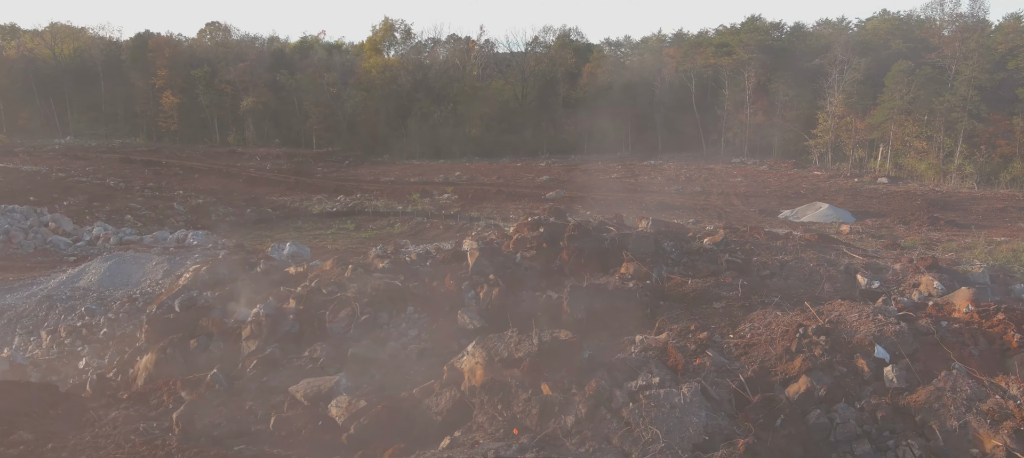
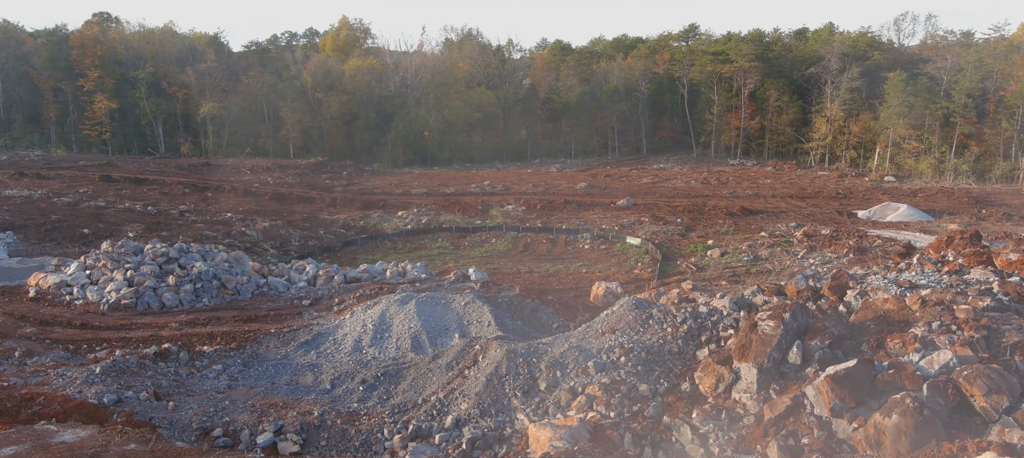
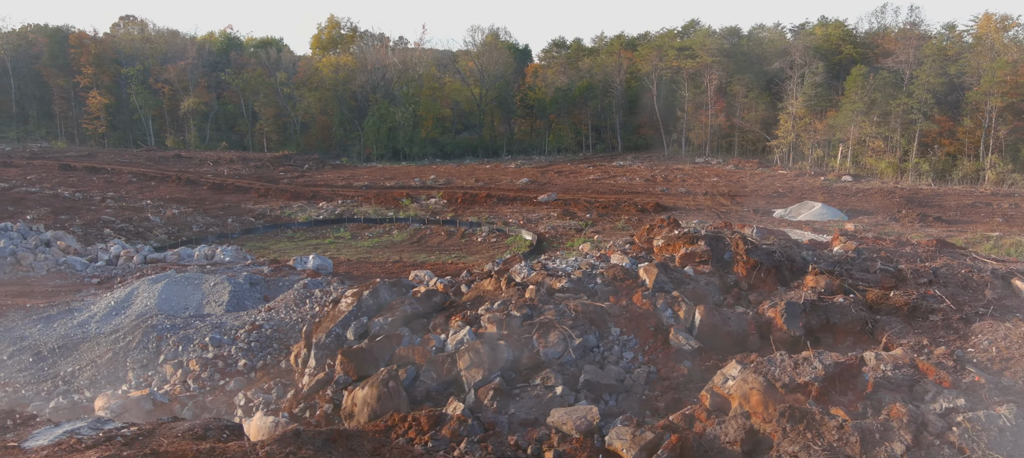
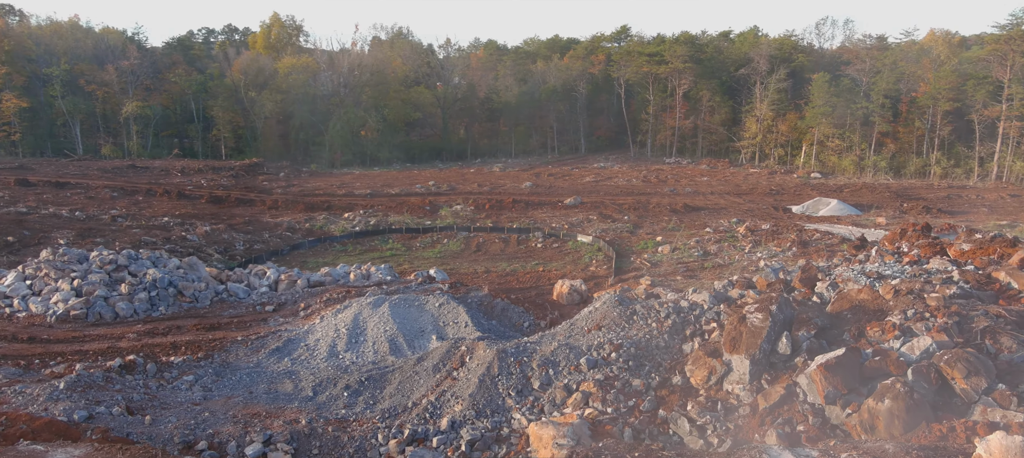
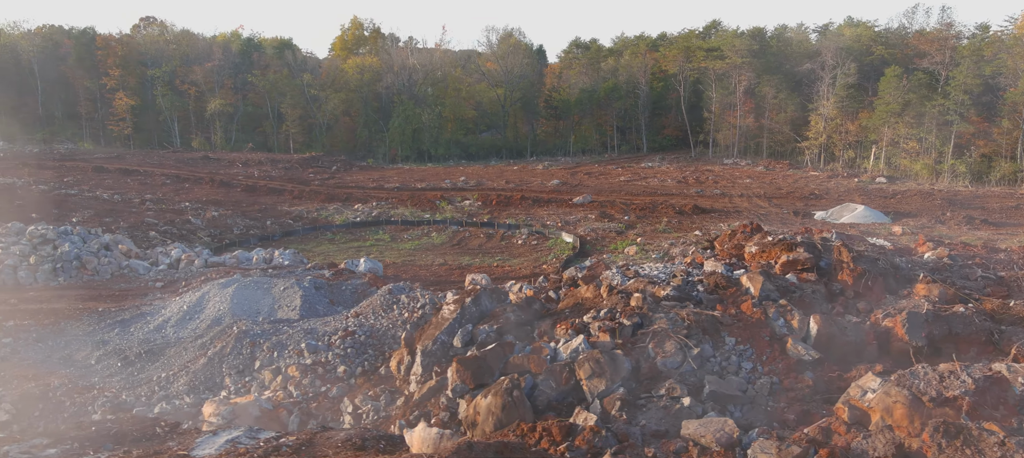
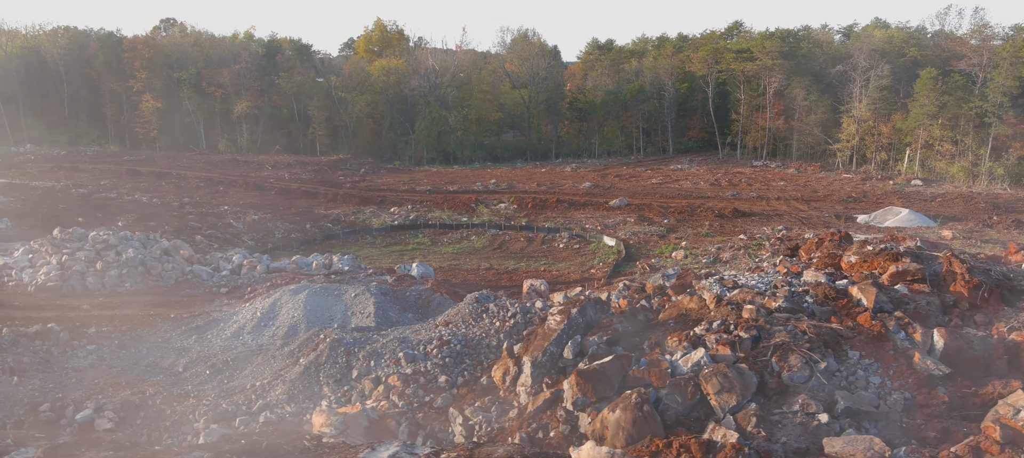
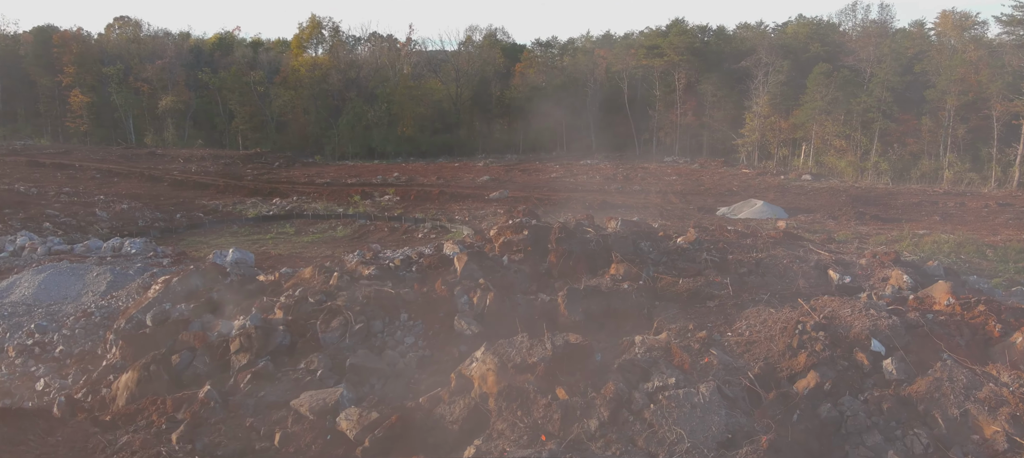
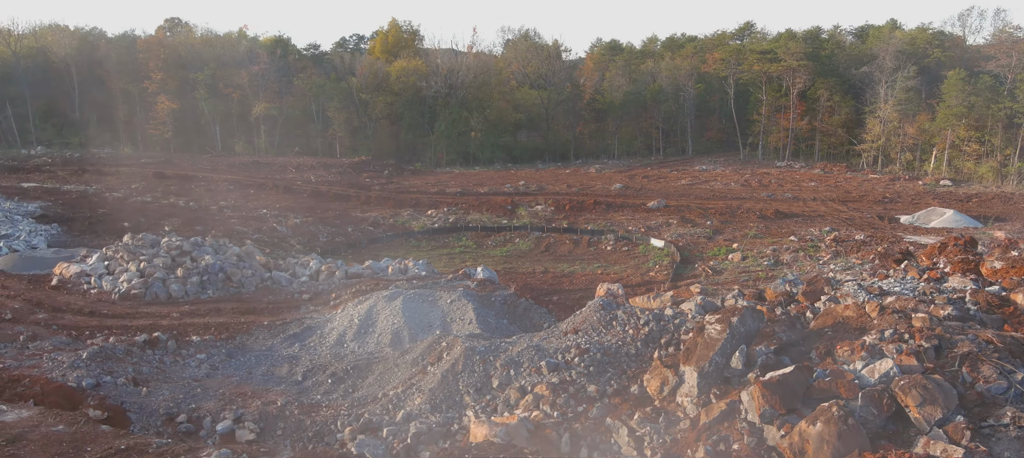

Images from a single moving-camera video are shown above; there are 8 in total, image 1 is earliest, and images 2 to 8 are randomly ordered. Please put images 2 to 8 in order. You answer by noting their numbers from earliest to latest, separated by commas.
7, 3, 5, 6, 8, 2, 4
